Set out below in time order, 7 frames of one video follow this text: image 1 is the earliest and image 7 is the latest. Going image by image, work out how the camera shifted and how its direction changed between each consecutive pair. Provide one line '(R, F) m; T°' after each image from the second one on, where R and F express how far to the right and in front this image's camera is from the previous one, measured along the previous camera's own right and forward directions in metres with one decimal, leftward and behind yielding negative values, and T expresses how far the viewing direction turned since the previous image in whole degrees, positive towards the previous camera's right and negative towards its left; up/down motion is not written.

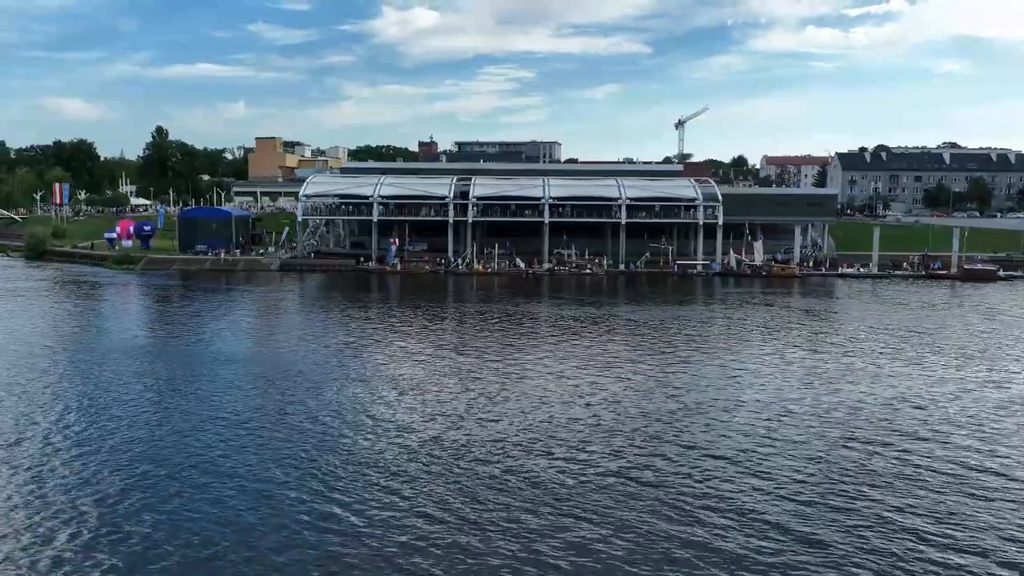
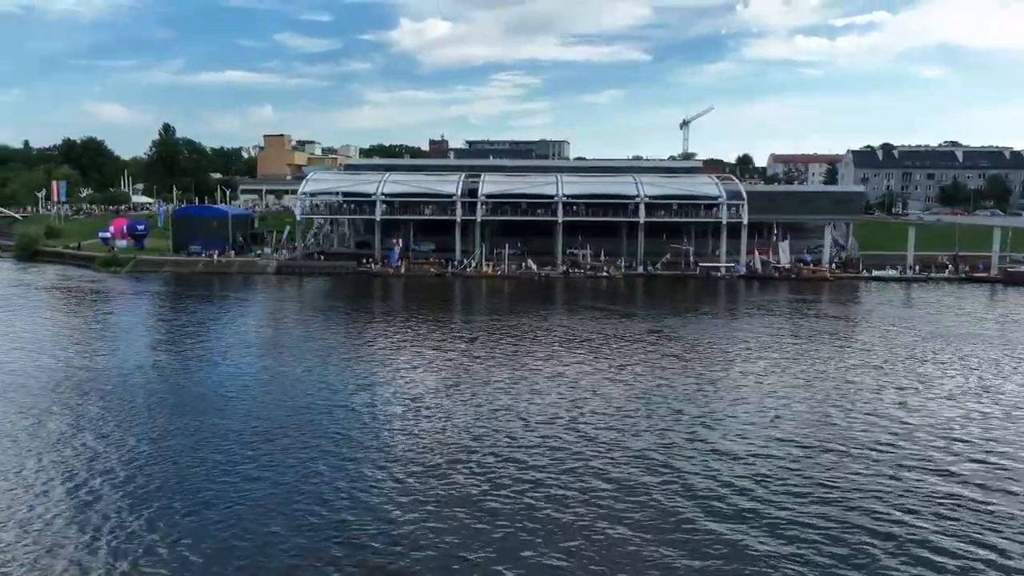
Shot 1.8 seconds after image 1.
(-0.1, +1.5) m; -1°
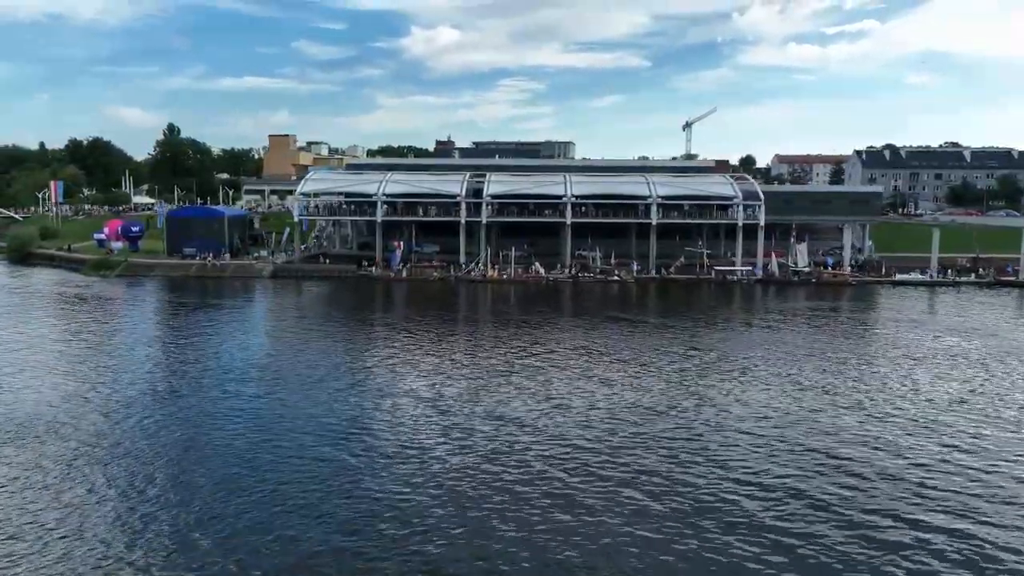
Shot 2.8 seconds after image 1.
(0.0, +1.0) m; 0°
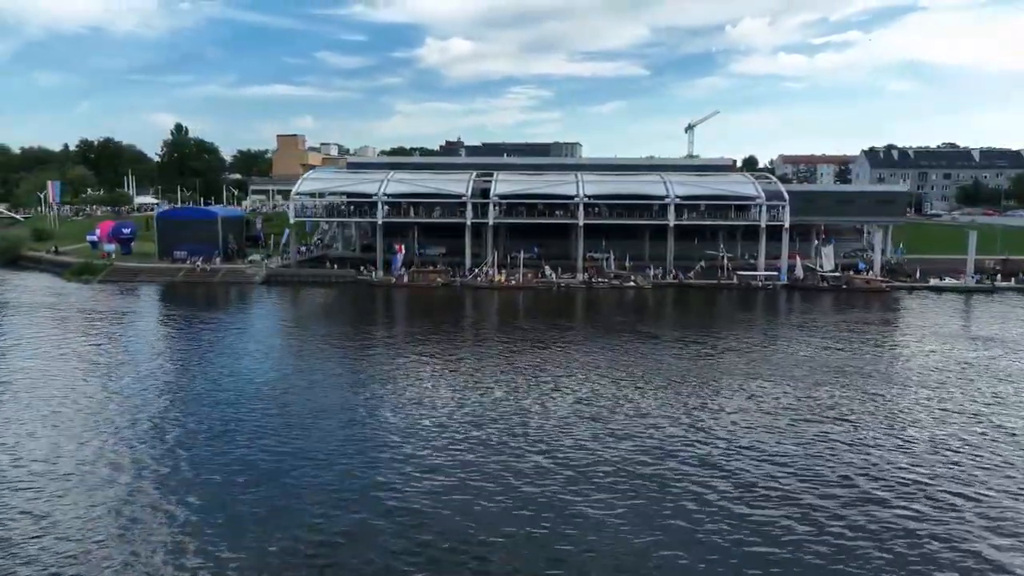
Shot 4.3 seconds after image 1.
(0.0, +1.3) m; -1°
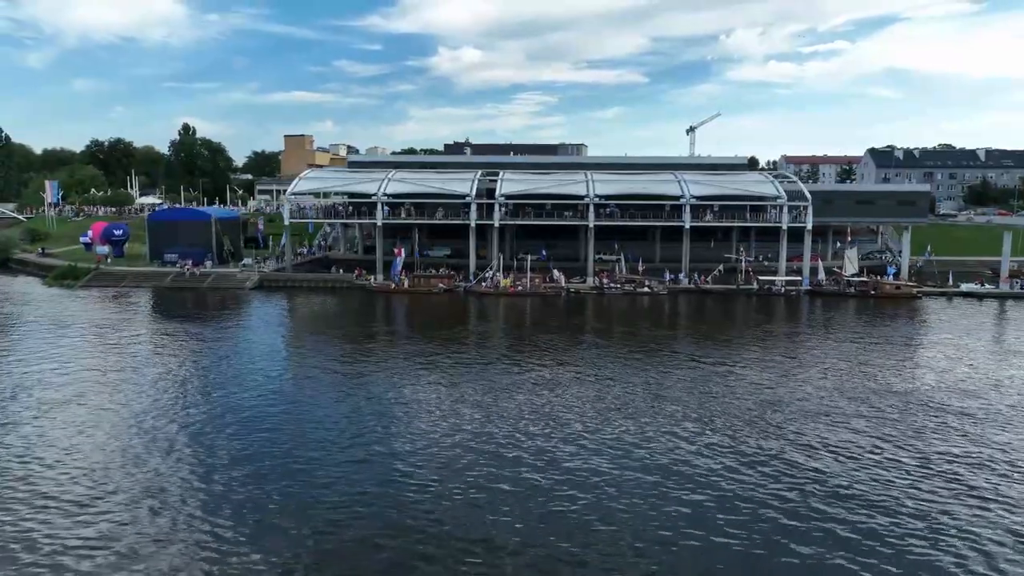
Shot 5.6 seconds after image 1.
(+0.1, +1.1) m; -1°
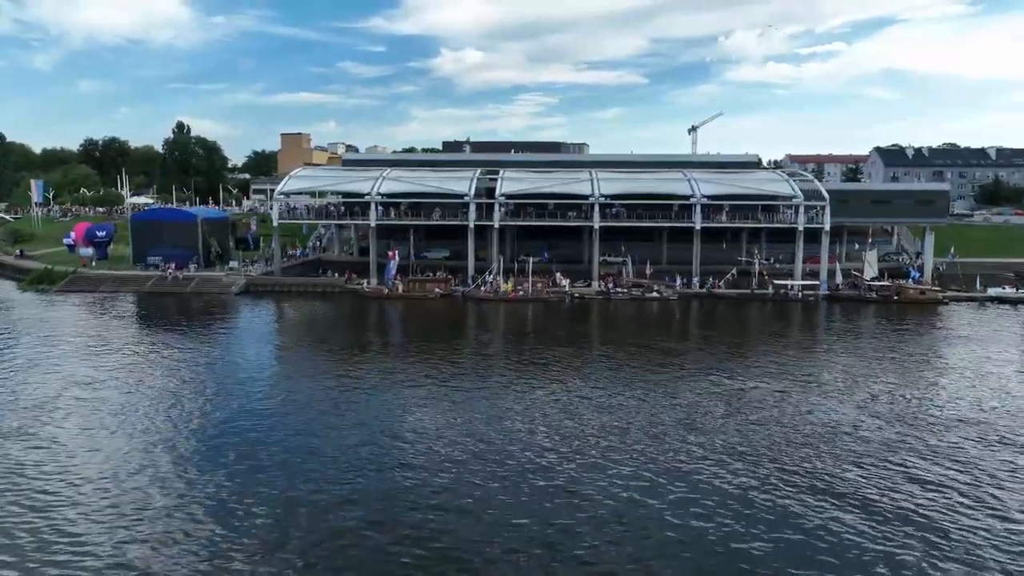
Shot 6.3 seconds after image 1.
(0.0, +1.1) m; 0°
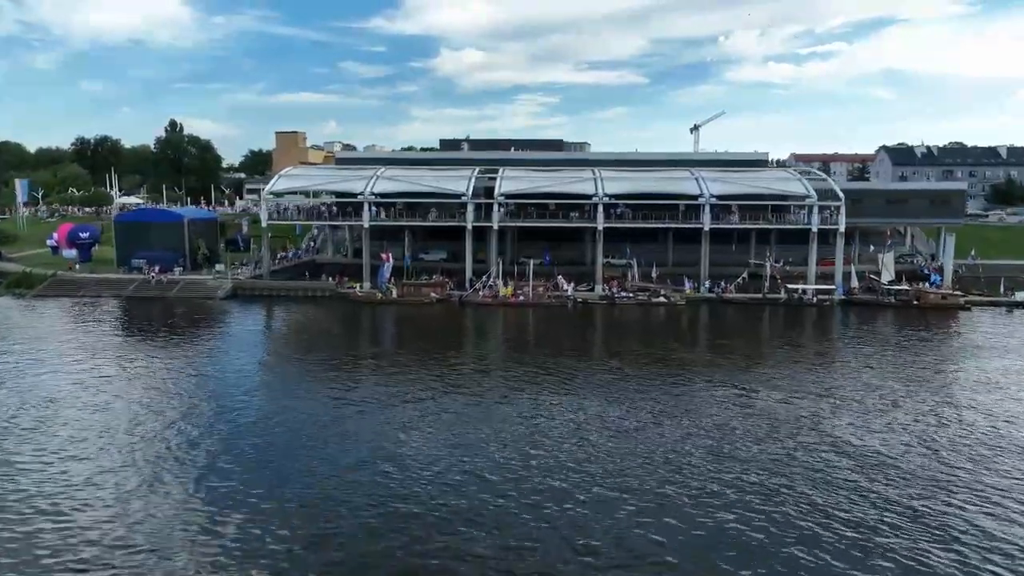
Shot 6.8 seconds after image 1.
(0.0, +0.9) m; 0°
